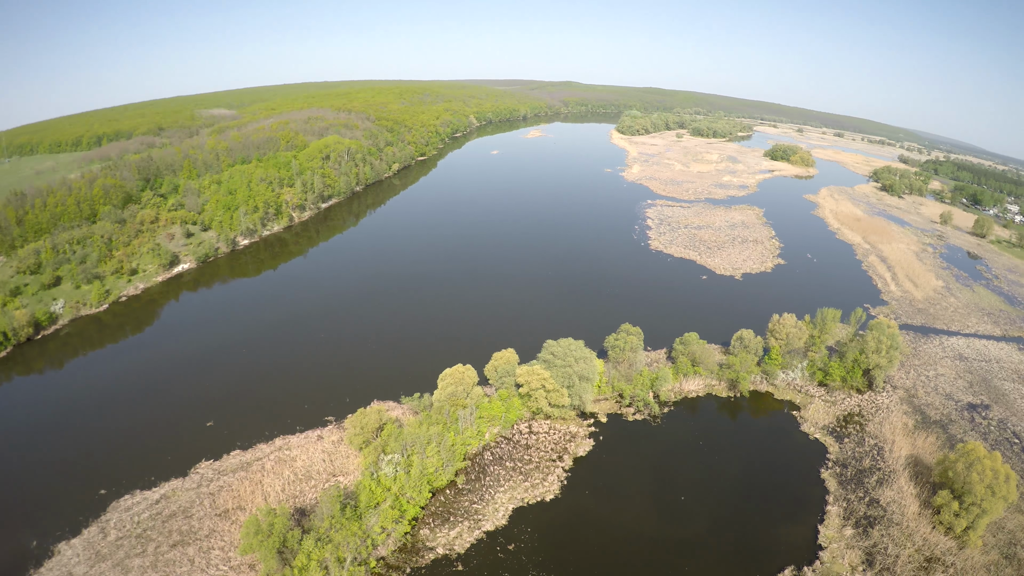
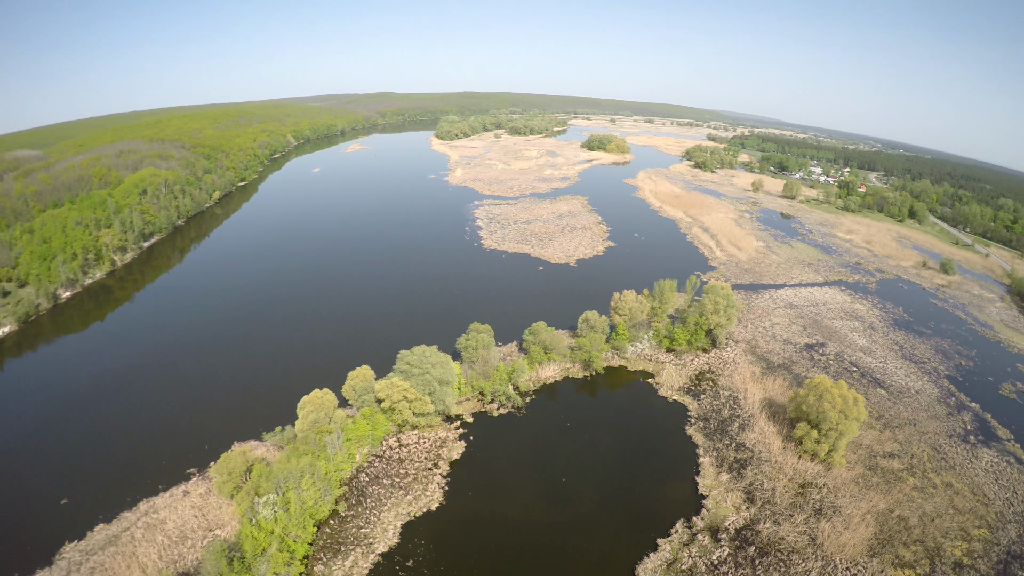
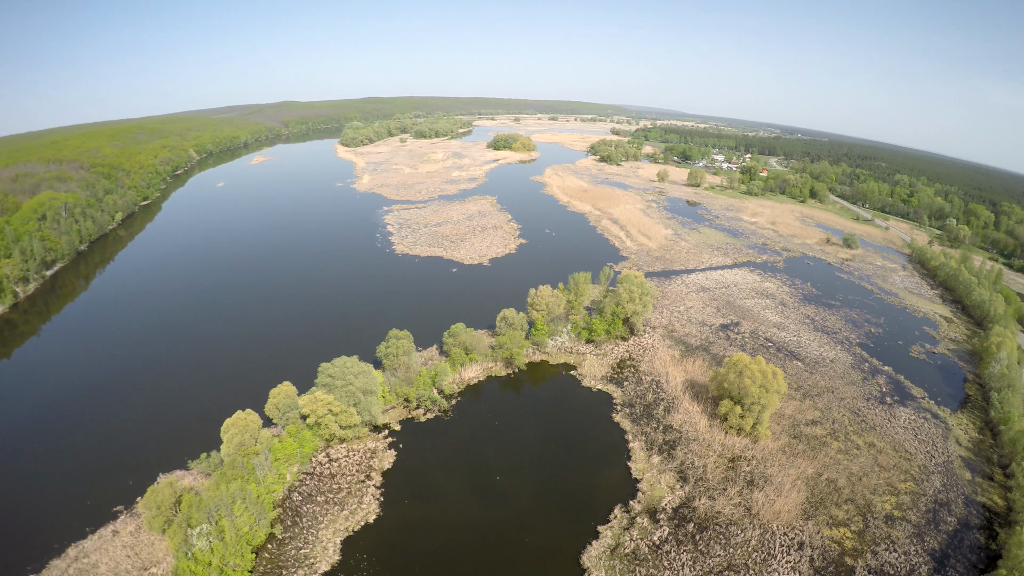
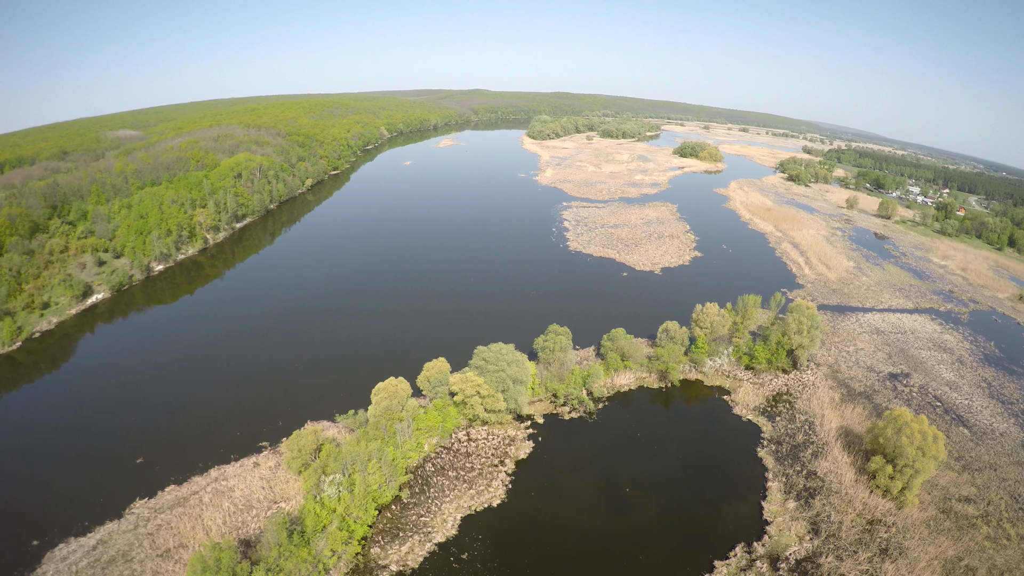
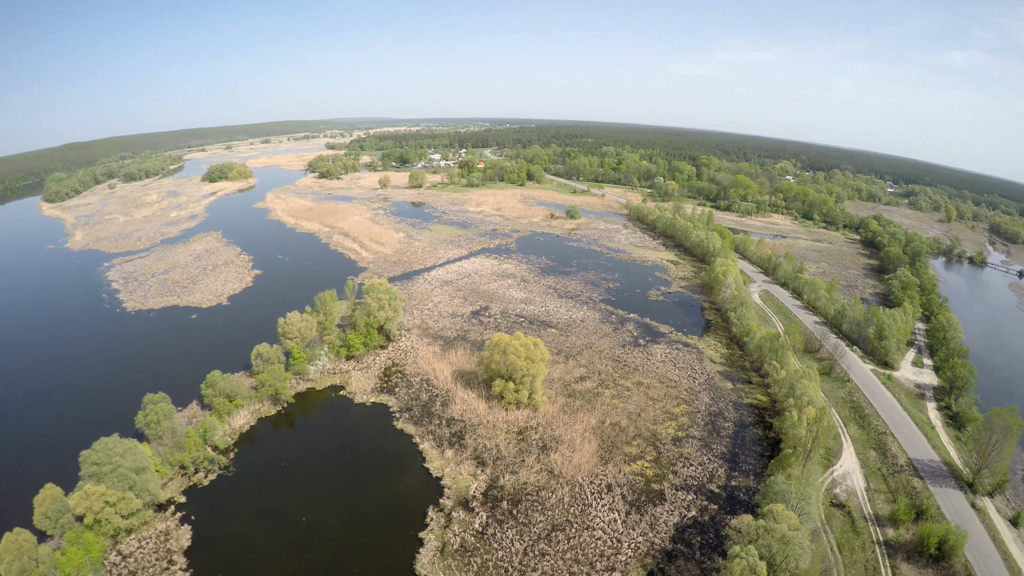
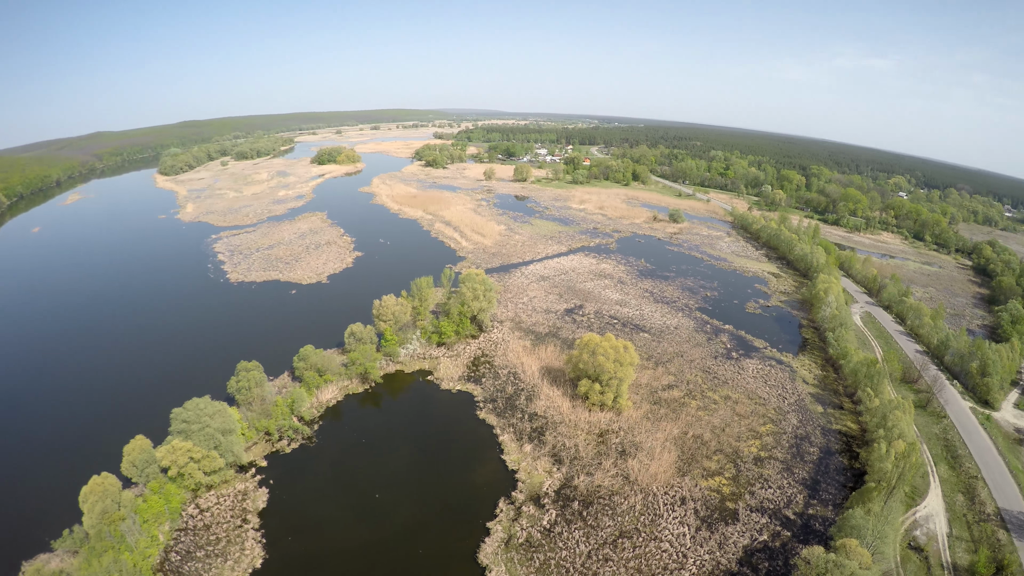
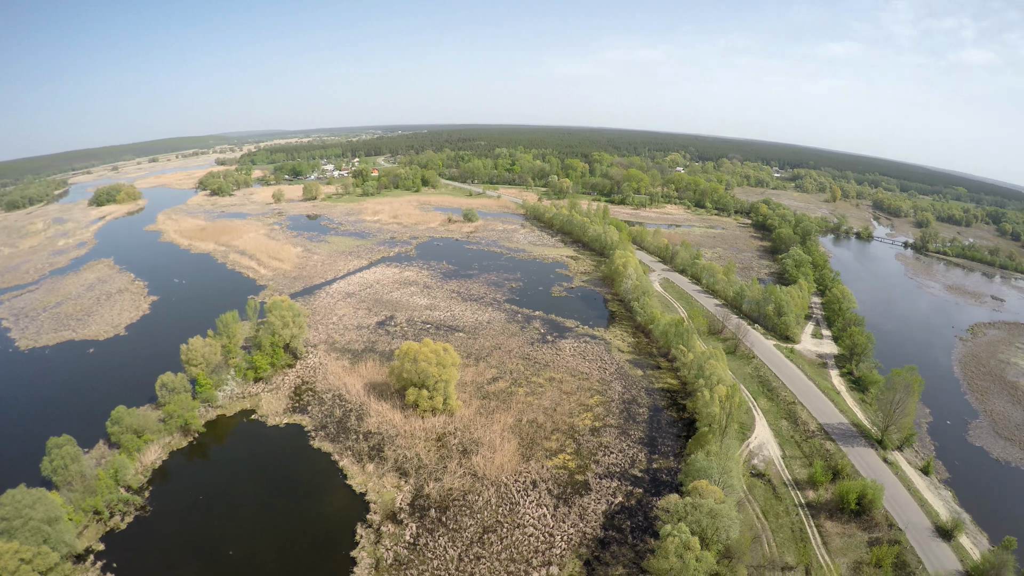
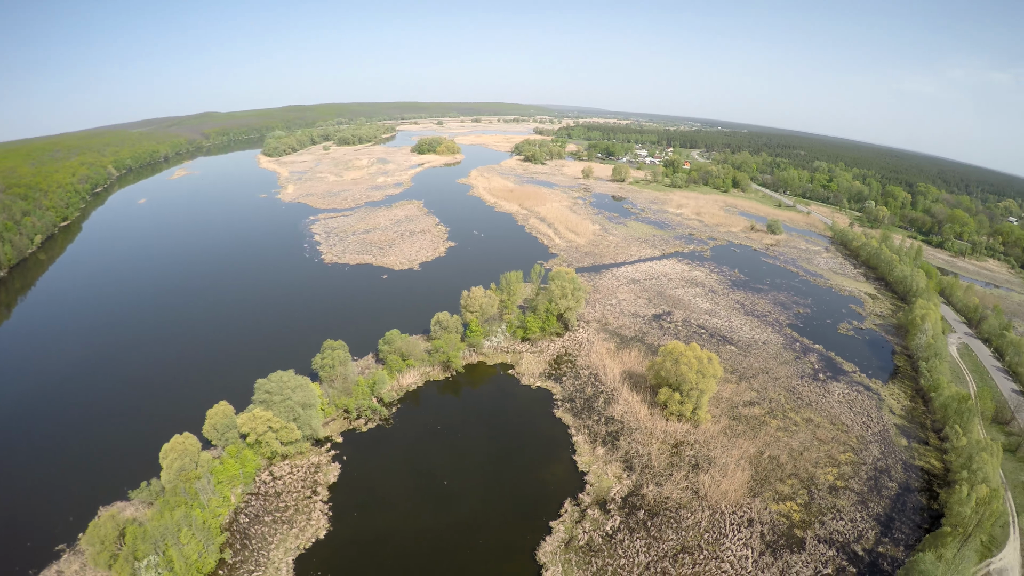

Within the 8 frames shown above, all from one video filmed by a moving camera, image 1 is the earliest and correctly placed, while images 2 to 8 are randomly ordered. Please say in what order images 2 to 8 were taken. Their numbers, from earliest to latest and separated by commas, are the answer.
4, 2, 3, 8, 6, 5, 7
